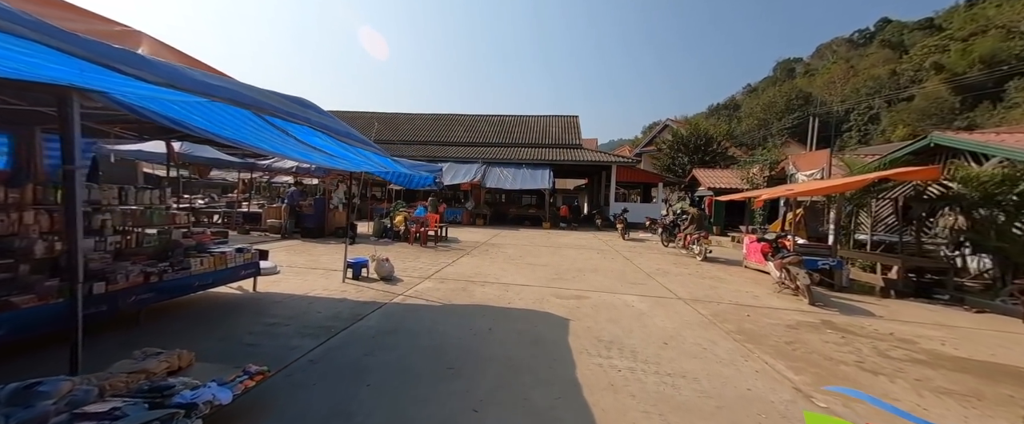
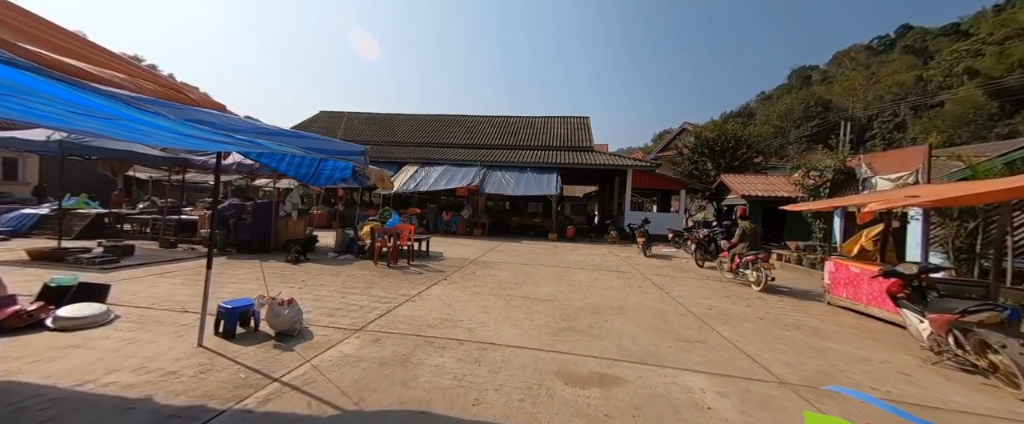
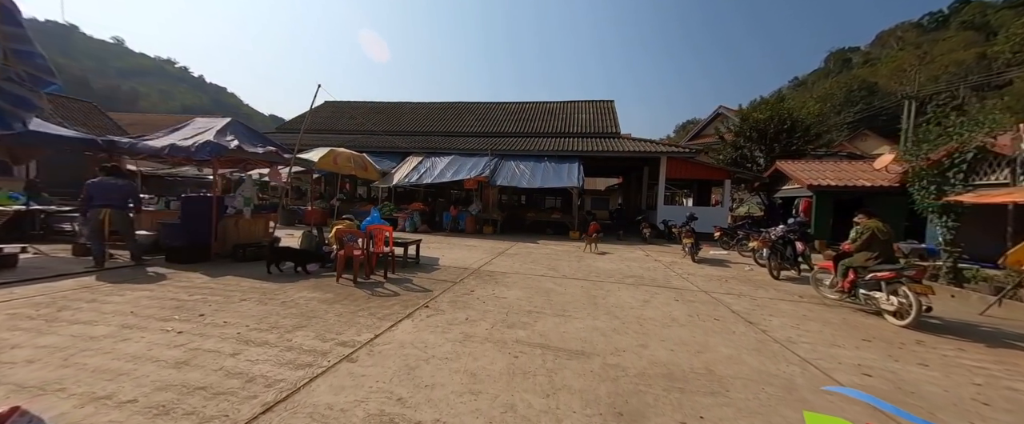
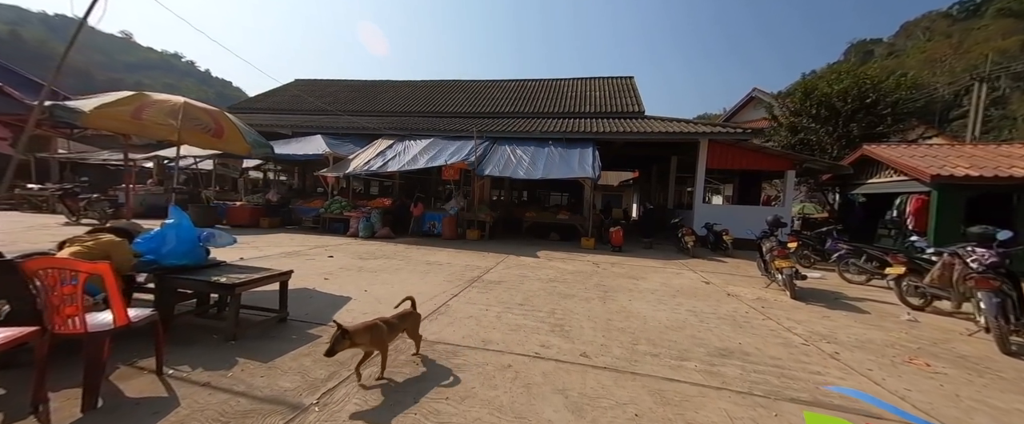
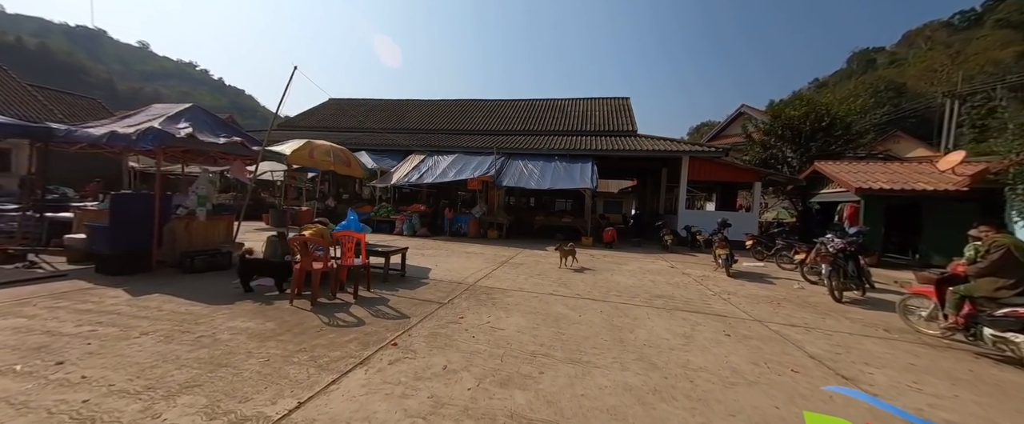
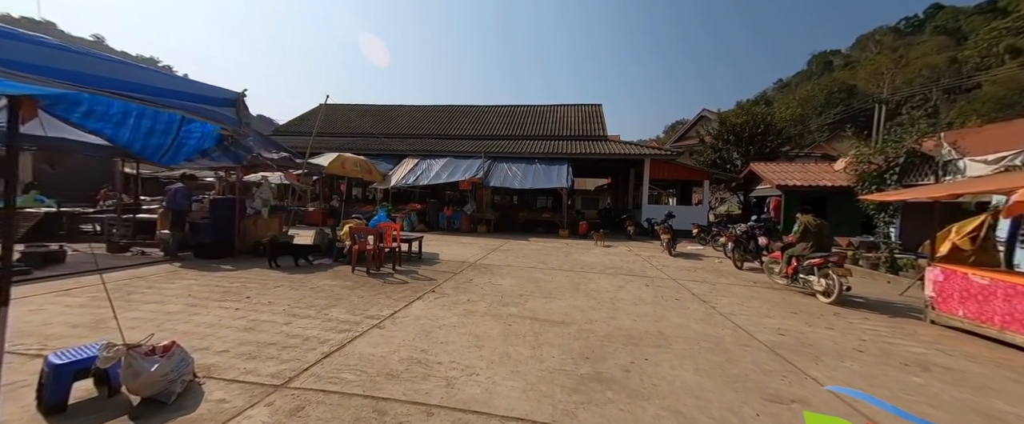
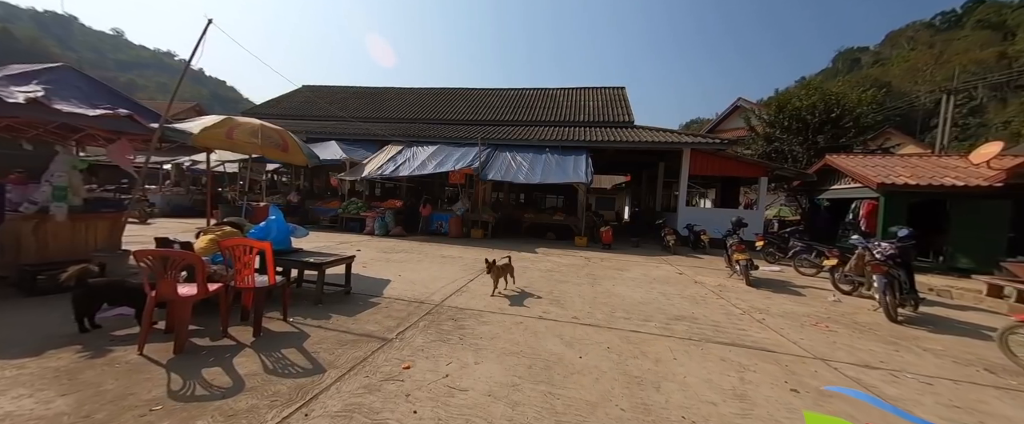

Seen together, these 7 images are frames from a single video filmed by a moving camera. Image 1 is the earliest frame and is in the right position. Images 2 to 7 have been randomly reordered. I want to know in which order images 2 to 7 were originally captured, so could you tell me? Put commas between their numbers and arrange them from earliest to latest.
2, 6, 3, 5, 7, 4
